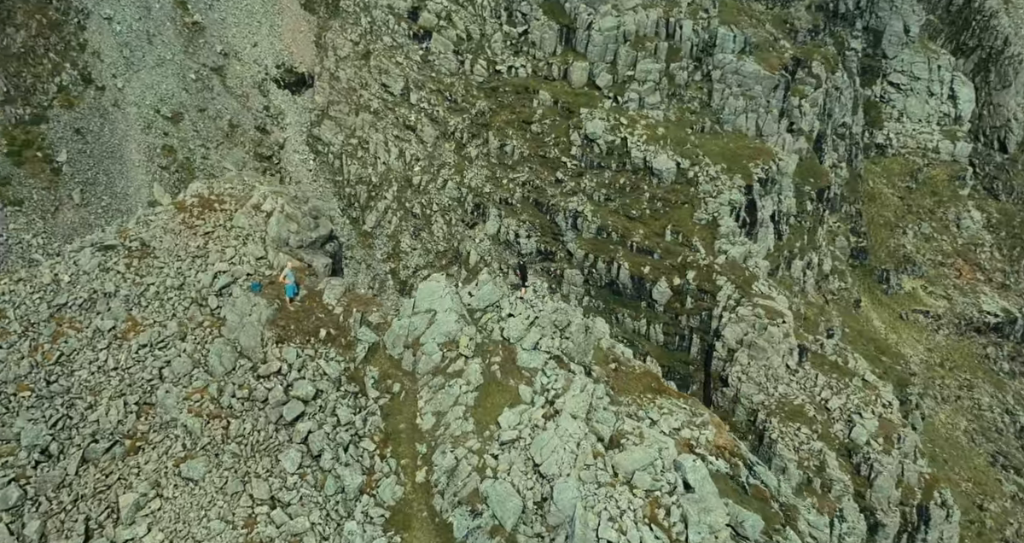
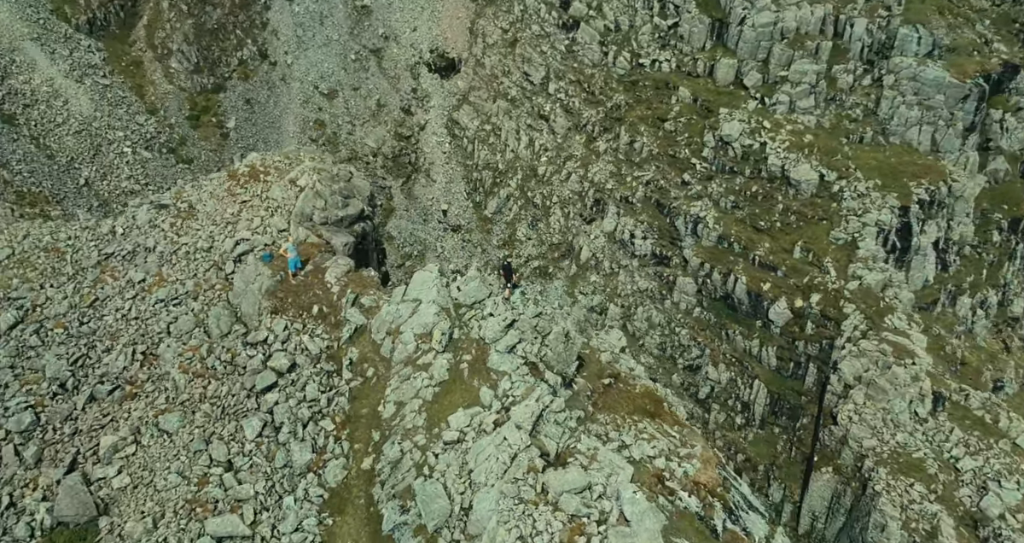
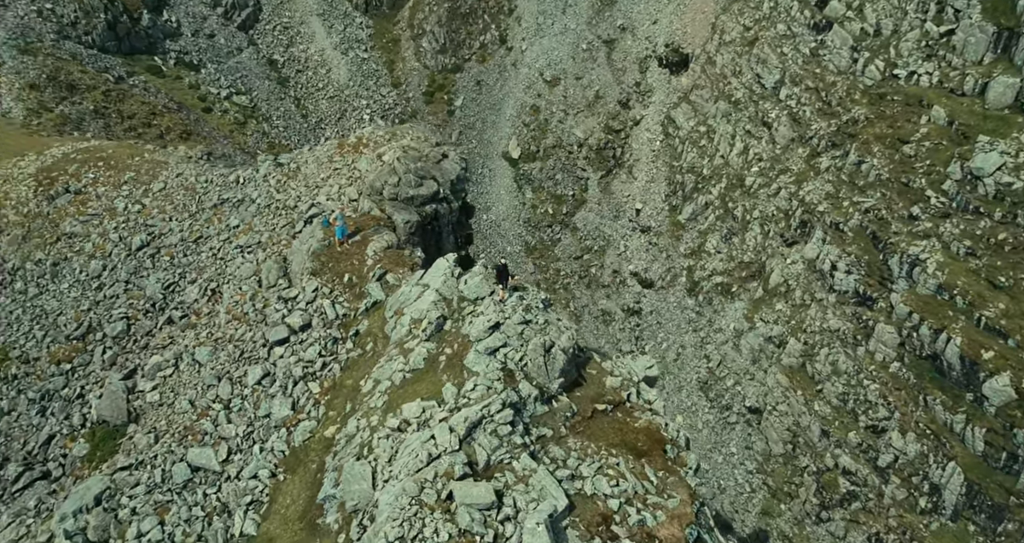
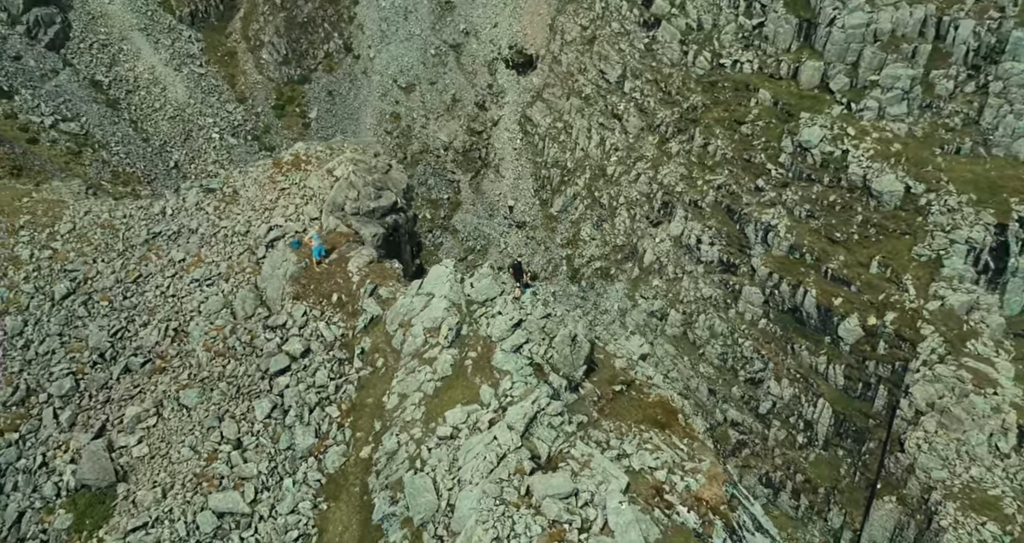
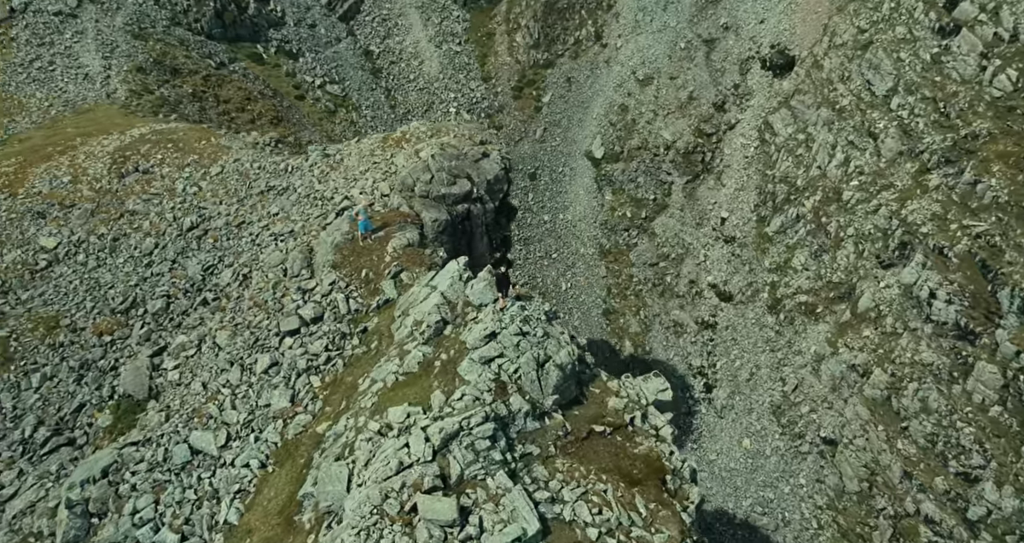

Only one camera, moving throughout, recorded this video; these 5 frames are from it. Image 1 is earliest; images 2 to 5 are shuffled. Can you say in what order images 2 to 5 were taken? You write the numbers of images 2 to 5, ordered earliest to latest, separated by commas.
2, 4, 3, 5
